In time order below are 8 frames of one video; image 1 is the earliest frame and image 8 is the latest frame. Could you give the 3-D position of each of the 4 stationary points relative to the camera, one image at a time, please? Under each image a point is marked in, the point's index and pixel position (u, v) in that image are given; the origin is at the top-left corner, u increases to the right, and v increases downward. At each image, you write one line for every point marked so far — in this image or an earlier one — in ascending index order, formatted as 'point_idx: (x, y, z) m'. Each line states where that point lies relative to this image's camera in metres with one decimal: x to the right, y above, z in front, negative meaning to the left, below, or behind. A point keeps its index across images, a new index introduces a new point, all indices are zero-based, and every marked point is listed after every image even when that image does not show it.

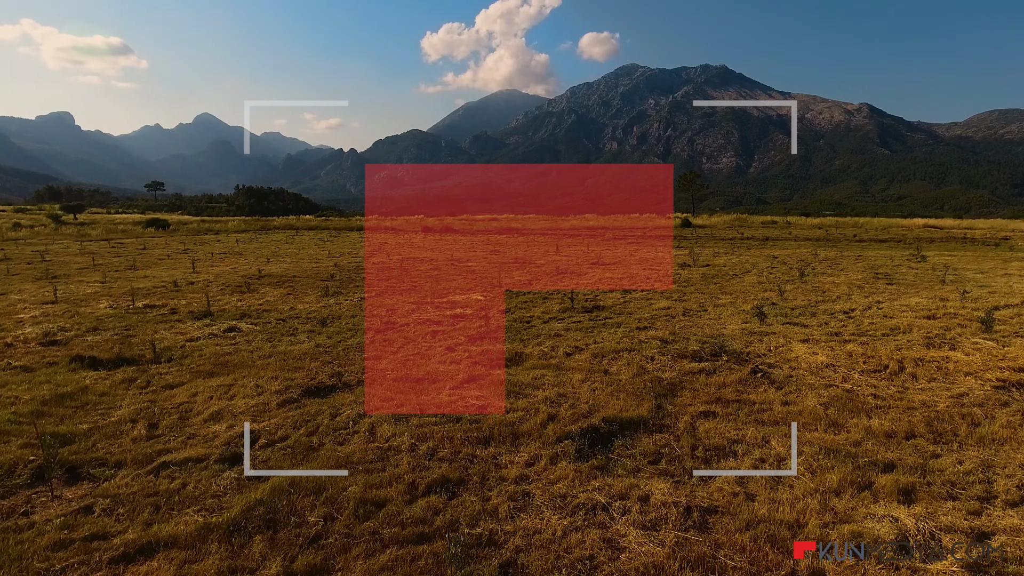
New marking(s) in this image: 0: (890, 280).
0: (+7.0, +0.1, +13.1) m
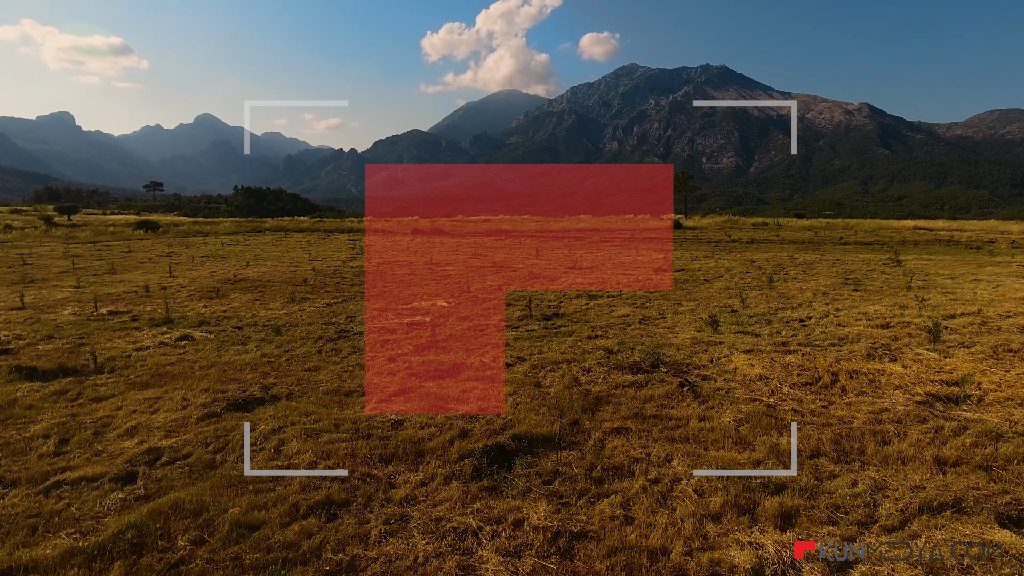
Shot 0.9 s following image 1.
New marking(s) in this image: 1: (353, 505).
0: (+6.4, 0.0, +13.0) m
1: (-0.9, -1.2, +4.0) m
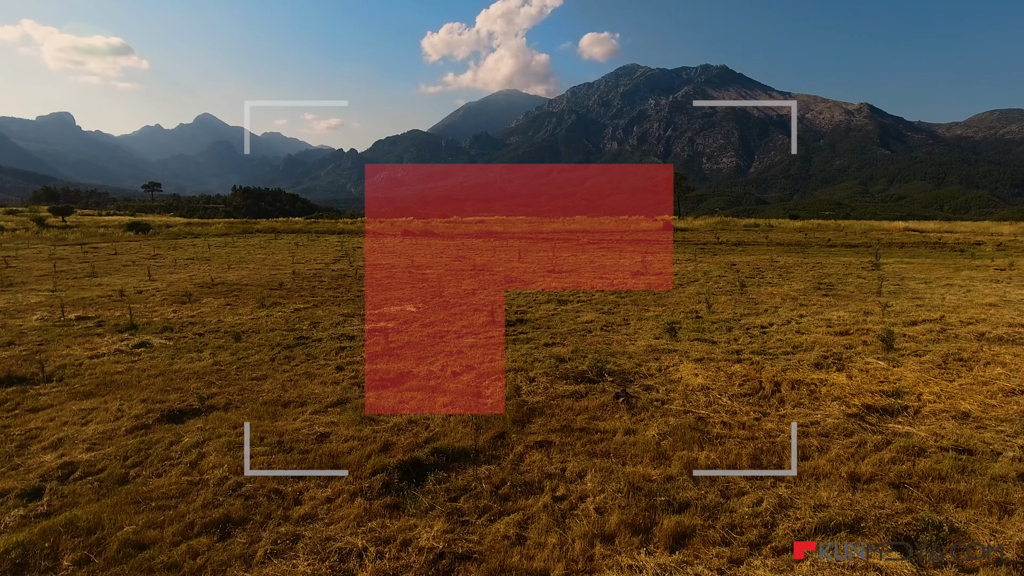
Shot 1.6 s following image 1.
0: (+5.8, -0.1, +13.0) m
1: (-1.5, -1.3, +4.0) m
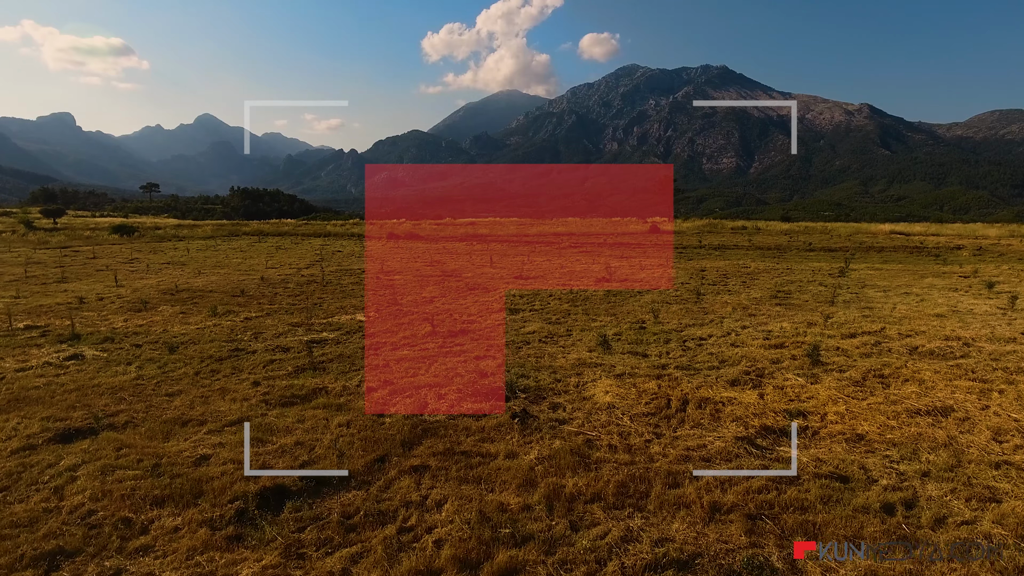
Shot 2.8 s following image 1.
0: (+4.9, -0.2, +12.9) m
1: (-2.4, -1.5, +3.9) m
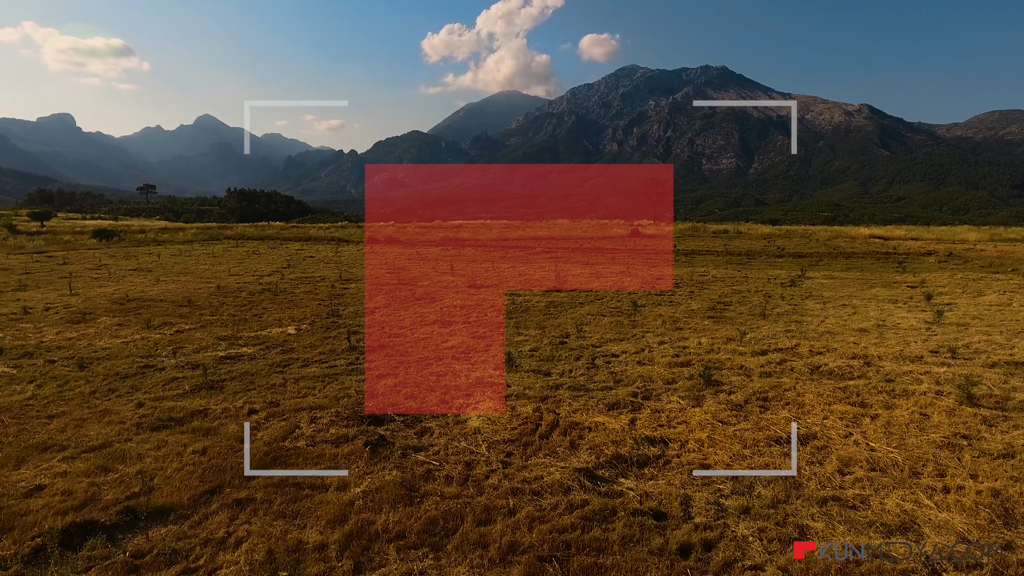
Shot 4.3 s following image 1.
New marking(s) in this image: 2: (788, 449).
0: (+3.7, -0.5, +12.8) m
1: (-3.7, -1.7, +3.9) m
2: (+2.3, -1.3, +5.9) m
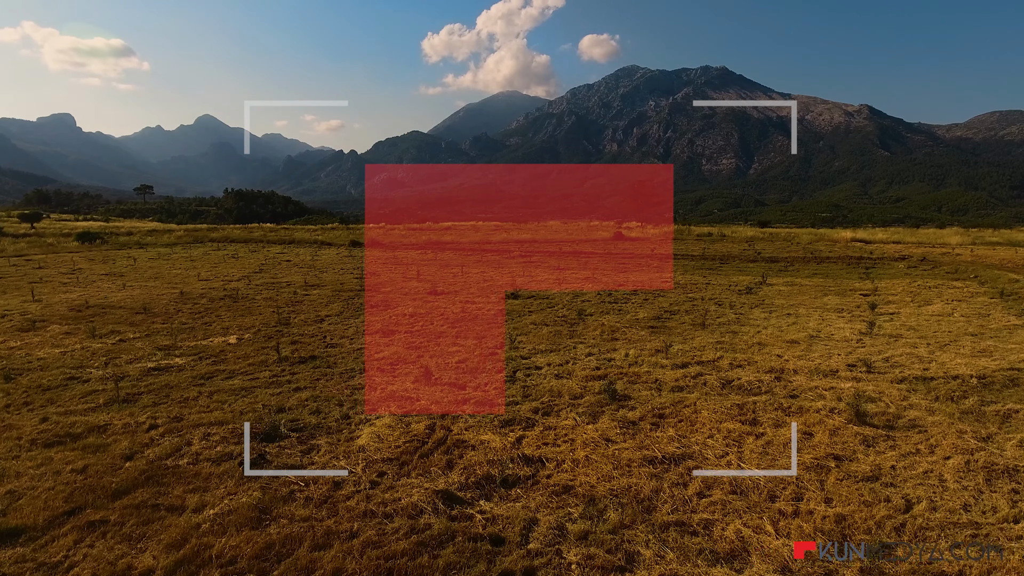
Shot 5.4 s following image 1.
0: (+2.7, -0.6, +12.8) m
1: (-4.8, -1.9, +3.9) m
2: (+1.2, -1.5, +5.9) m
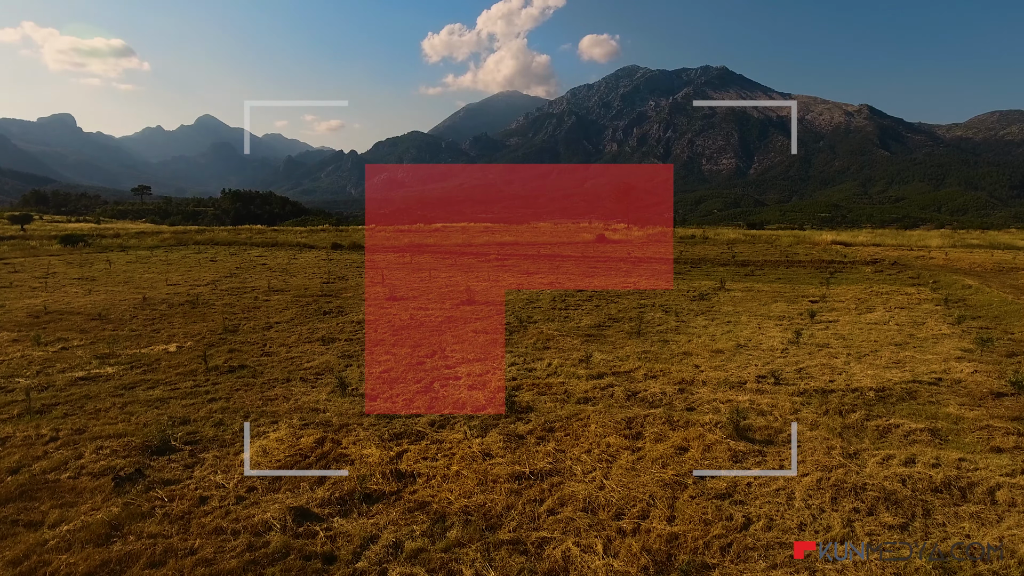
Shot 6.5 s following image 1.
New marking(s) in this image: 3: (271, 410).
0: (+1.5, -0.8, +12.9) m
1: (-5.9, -2.1, +4.1) m
2: (0.0, -1.7, +6.0) m
3: (-3.0, -1.5, +8.5) m
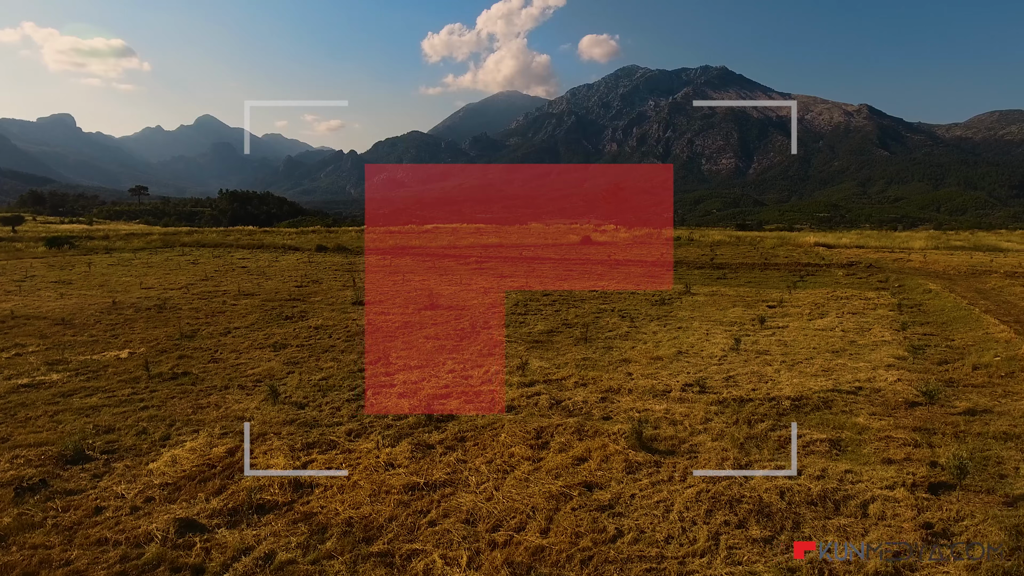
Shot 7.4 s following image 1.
0: (+0.6, -0.9, +13.0) m
1: (-6.9, -2.2, +4.2) m
2: (-0.9, -1.8, +6.1) m
3: (-3.9, -1.6, +8.7) m
